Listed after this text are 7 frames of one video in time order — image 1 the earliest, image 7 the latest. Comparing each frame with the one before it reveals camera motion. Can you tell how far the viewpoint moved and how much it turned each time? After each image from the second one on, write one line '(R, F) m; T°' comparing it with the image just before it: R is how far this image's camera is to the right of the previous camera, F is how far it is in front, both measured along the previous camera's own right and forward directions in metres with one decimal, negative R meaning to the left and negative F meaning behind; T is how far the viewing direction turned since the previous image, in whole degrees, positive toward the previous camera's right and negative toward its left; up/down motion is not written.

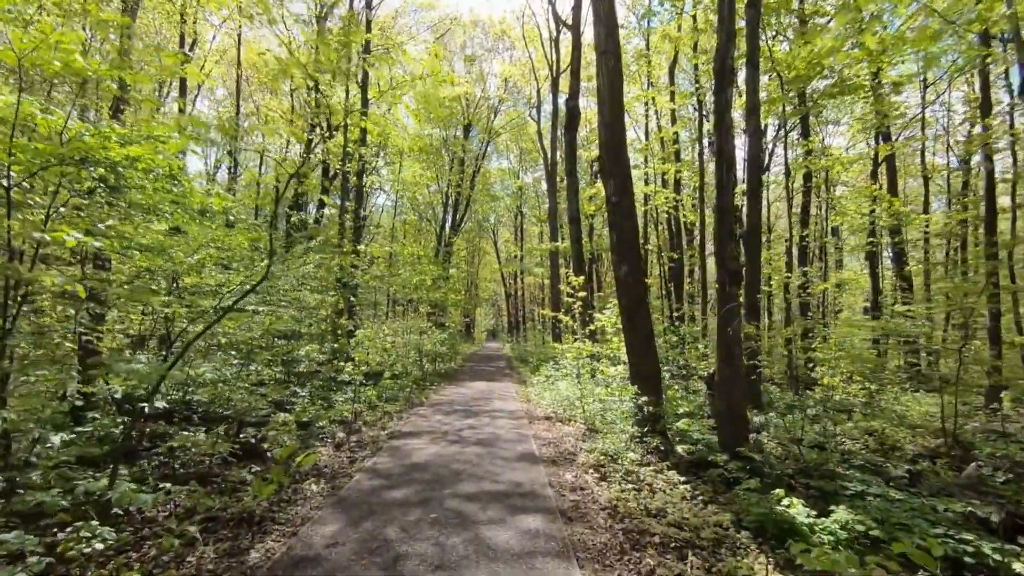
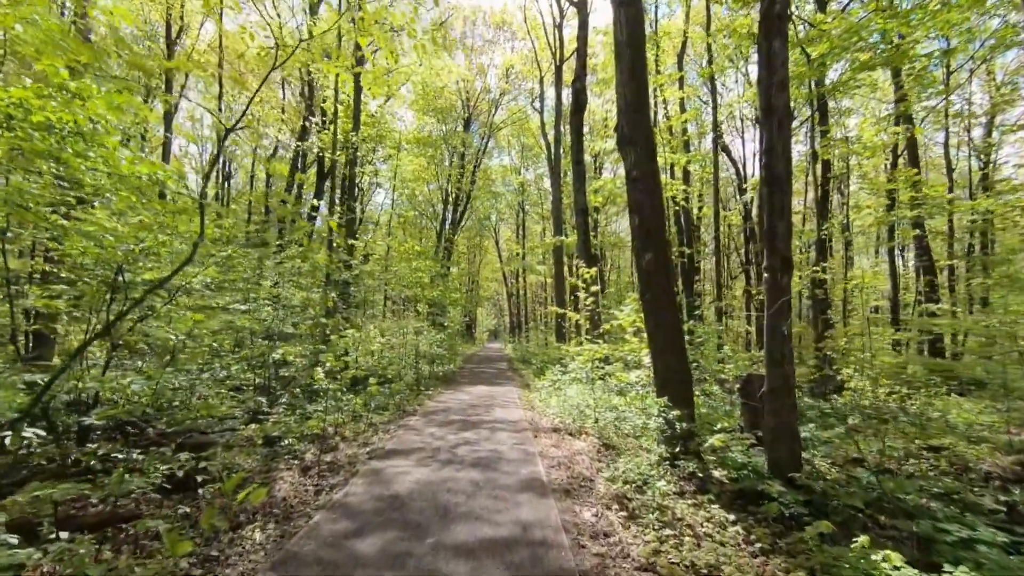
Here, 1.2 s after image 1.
(0.0, +1.0) m; 0°
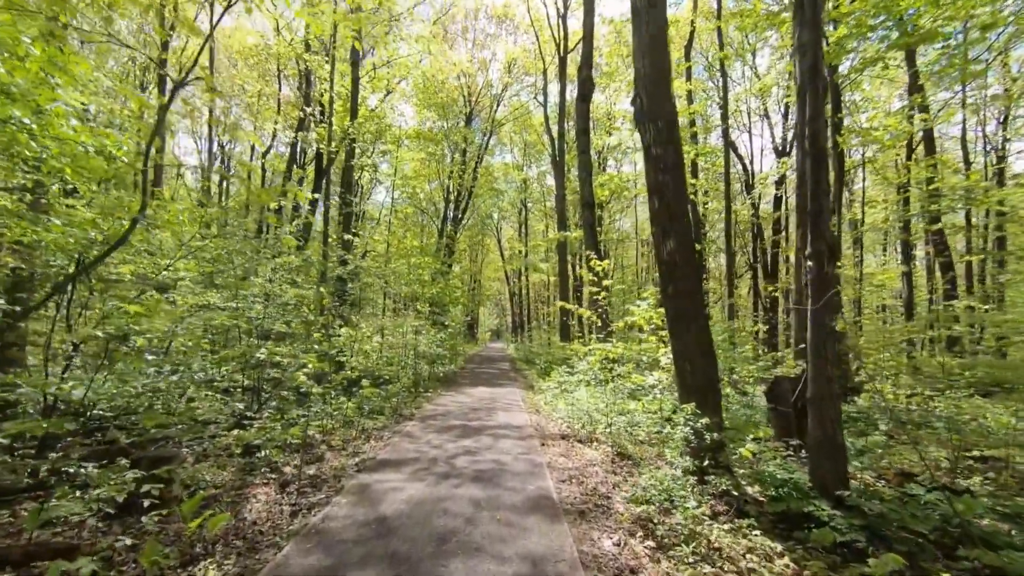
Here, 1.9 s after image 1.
(0.0, +0.6) m; 0°
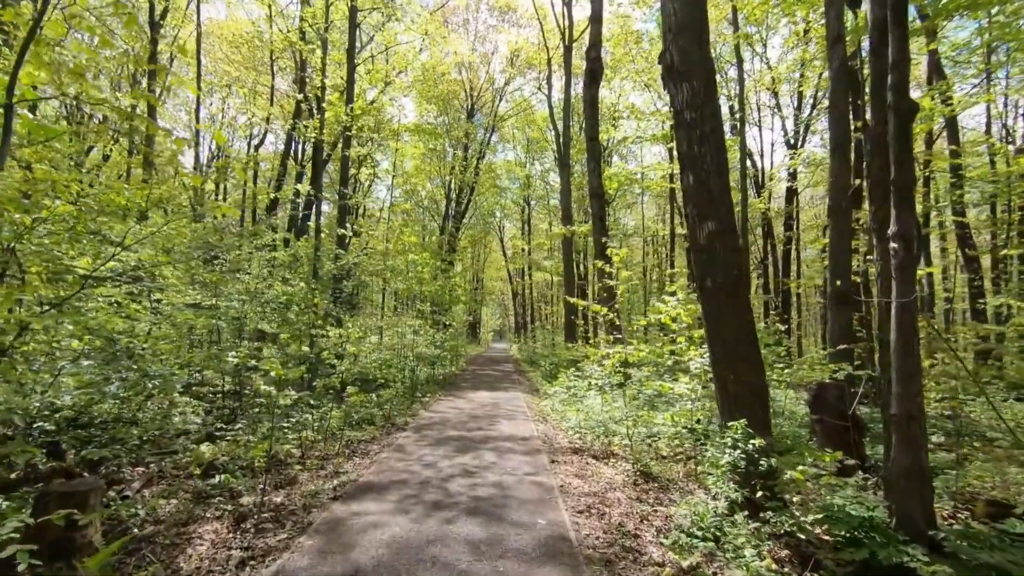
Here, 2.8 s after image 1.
(0.0, +0.8) m; 0°
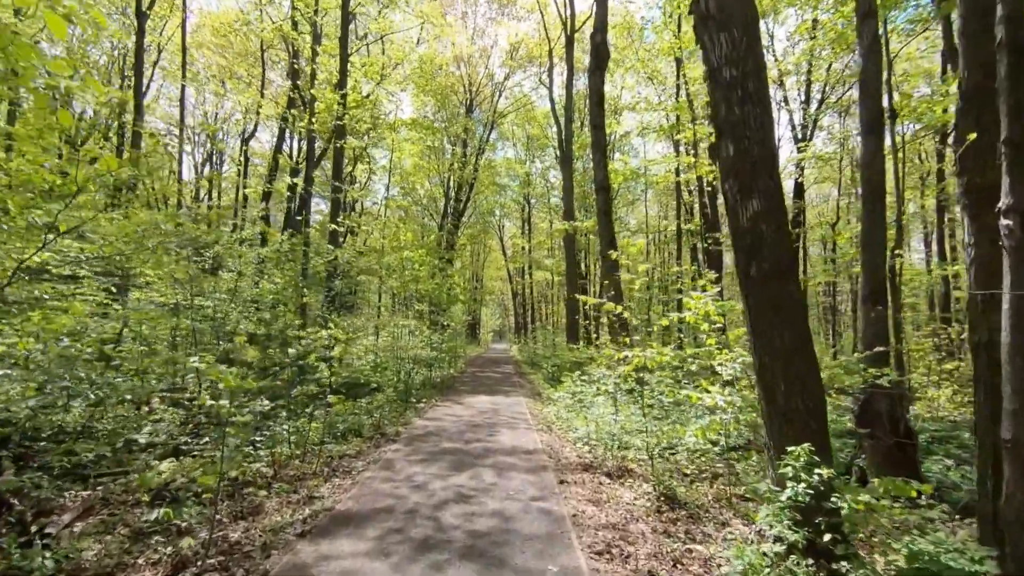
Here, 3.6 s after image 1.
(0.0, +0.7) m; 0°
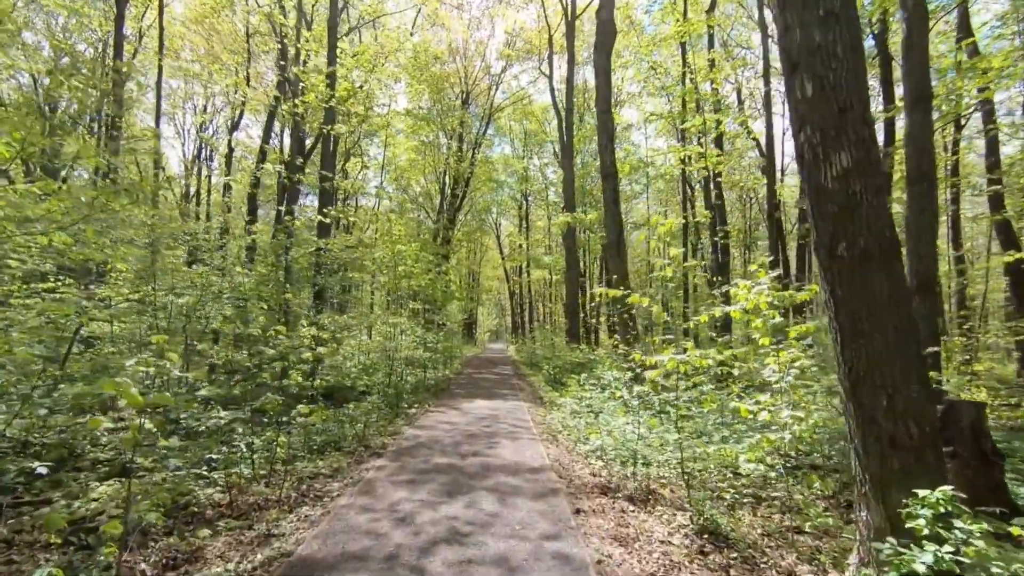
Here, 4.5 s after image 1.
(-0.1, +0.8) m; 0°
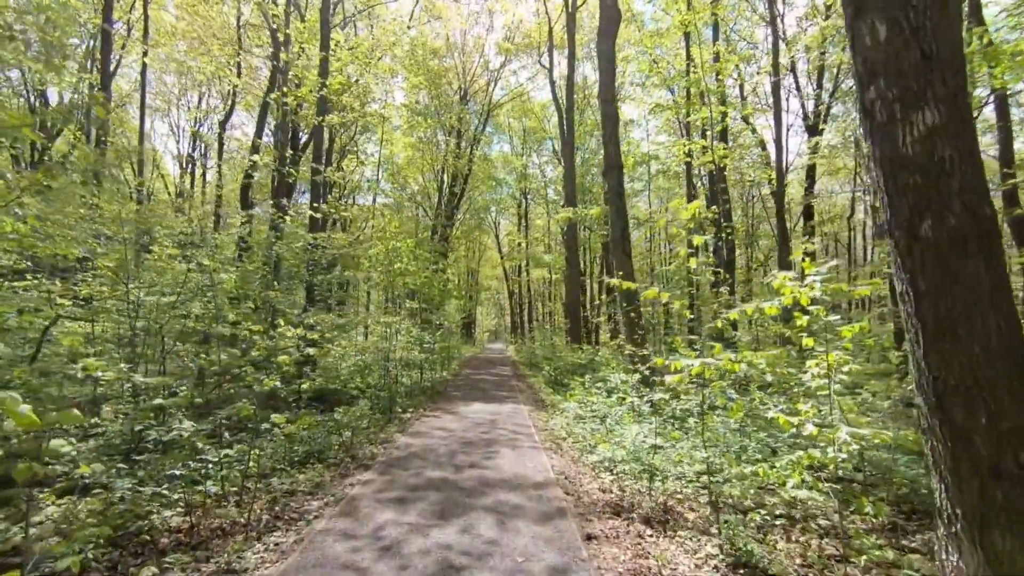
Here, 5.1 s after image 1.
(0.0, +0.5) m; 0°
